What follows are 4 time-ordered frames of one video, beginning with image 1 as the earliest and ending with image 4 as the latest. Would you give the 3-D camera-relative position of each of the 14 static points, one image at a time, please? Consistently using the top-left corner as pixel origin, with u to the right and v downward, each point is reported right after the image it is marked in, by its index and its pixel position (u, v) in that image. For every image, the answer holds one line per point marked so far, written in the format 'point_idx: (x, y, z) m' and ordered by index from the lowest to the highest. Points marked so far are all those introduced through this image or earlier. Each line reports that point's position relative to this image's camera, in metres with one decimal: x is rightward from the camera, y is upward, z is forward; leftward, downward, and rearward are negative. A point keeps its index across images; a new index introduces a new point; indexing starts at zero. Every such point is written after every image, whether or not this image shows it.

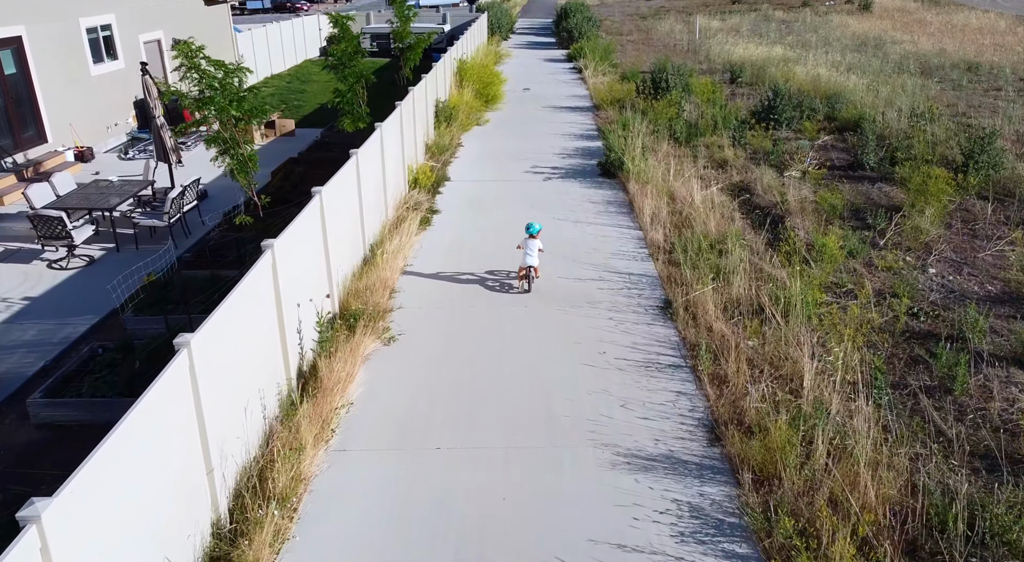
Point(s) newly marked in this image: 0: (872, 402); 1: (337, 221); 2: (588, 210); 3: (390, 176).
0: (+2.4, -0.8, +5.6) m
1: (-1.5, +0.5, +7.4) m
2: (+1.0, +0.9, +10.5) m
3: (-1.5, +1.3, +10.0) m
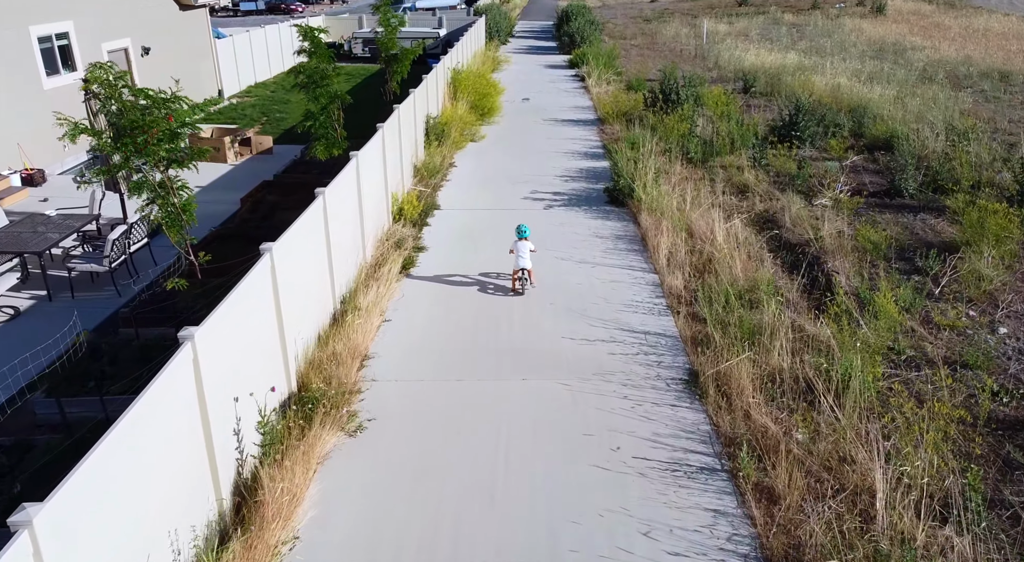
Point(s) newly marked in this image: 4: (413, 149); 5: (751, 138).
0: (+2.4, -1.3, +4.4) m
1: (-1.6, 0.0, +6.2) m
2: (+0.9, +0.4, +9.3) m
3: (-1.5, +0.7, +8.7) m
4: (-1.4, +1.9, +11.9) m
5: (+3.8, +2.3, +13.2) m
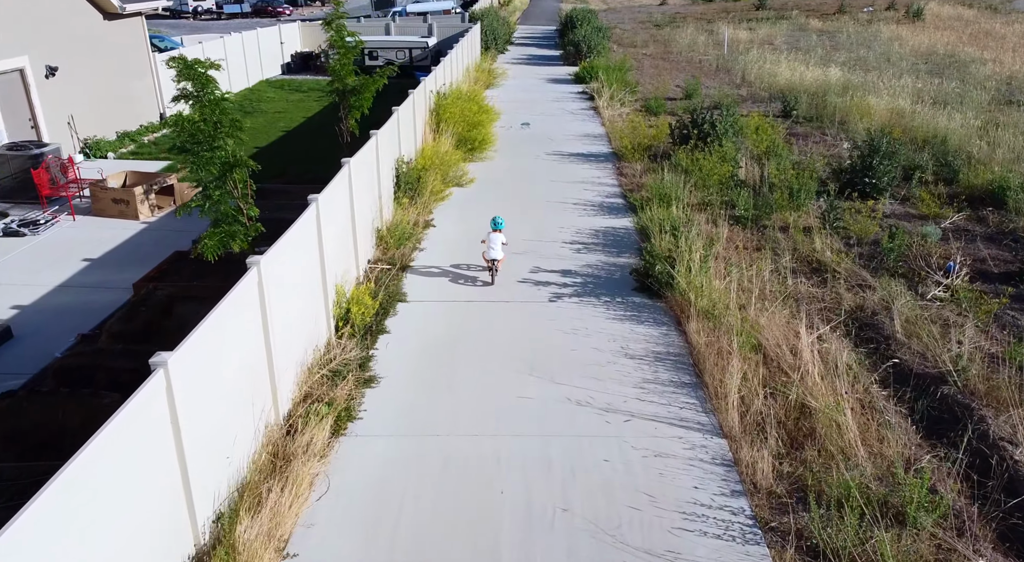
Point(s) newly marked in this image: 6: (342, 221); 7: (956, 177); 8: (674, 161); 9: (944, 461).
0: (+2.3, -2.4, +1.4) m
1: (-1.7, -1.1, +3.2) m
2: (+0.9, -0.7, +6.3) m
3: (-1.6, -0.4, +5.7) m
4: (-1.5, +0.8, +8.9) m
5: (+3.7, +1.1, +10.3) m
6: (-1.5, +0.5, +7.5) m
7: (+5.7, +1.3, +10.7) m
8: (+2.3, +1.7, +11.7) m
9: (+2.6, -1.1, +5.1) m
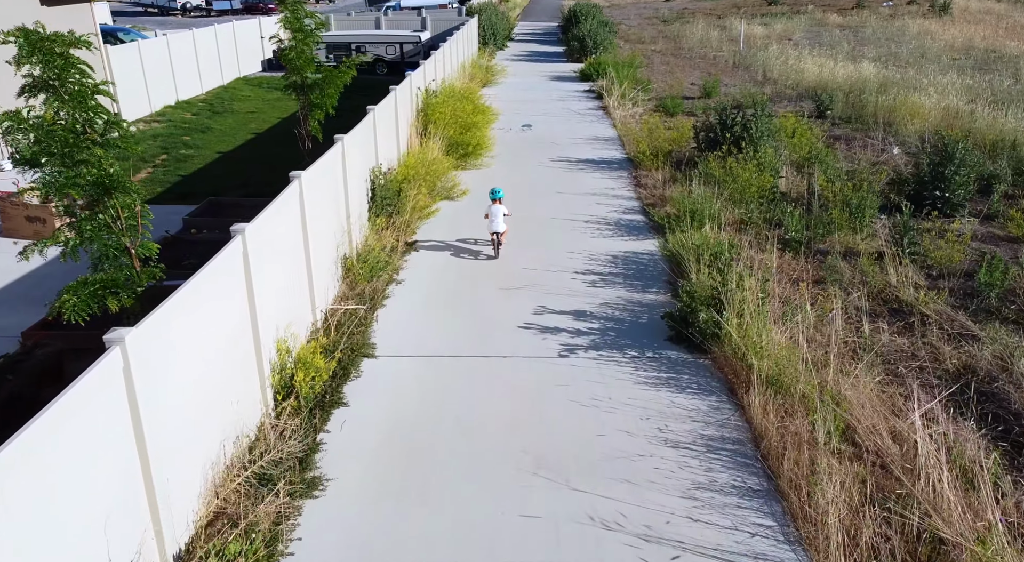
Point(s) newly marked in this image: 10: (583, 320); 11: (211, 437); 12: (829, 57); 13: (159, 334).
0: (+2.3, -2.8, -0.4) m
1: (-1.7, -1.4, +1.4) m
2: (+0.8, -1.1, +4.5) m
3: (-1.6, -0.7, +3.9) m
4: (-1.5, +0.4, +7.1) m
5: (+3.7, +0.8, +8.5) m
6: (-1.5, +0.2, +5.8) m
7: (+5.7, +1.0, +8.9) m
8: (+2.3, +1.3, +9.9) m
9: (+2.6, -1.4, +3.3) m
10: (+0.6, -0.3, +6.6) m
11: (-1.5, -0.8, +4.3) m
12: (+7.2, +5.1, +19.2) m
13: (-1.6, -0.3, +3.7) m
